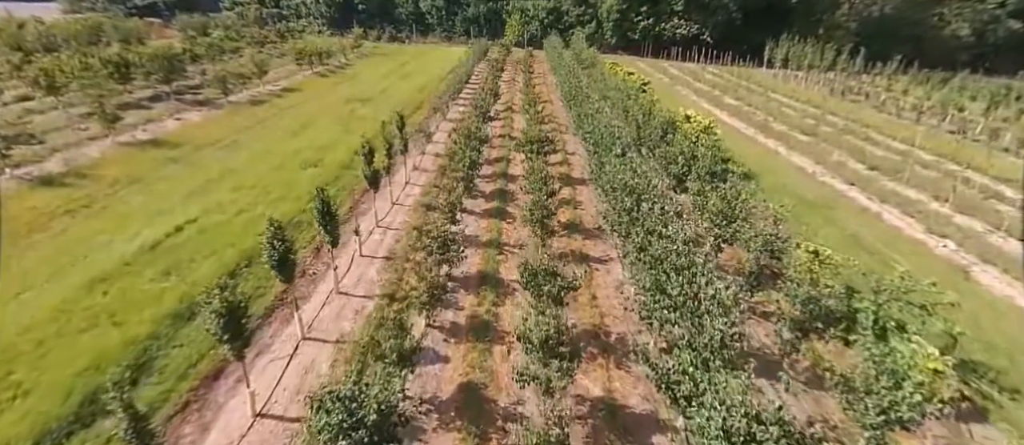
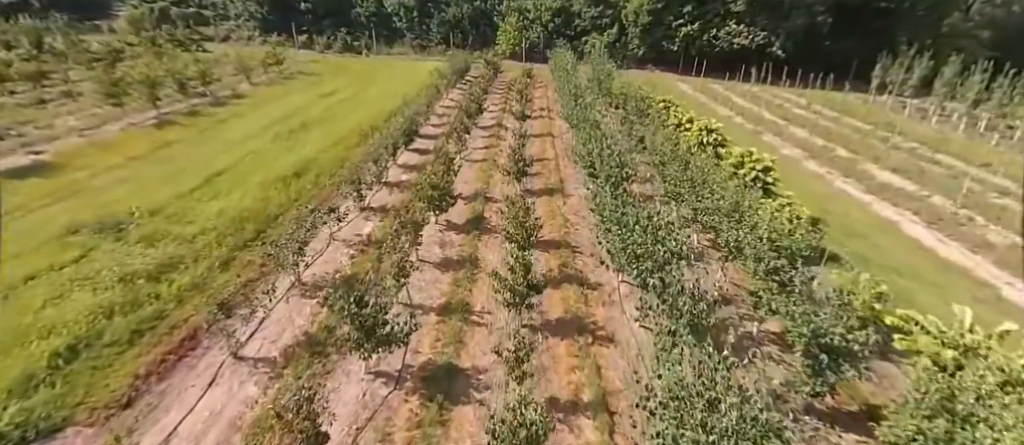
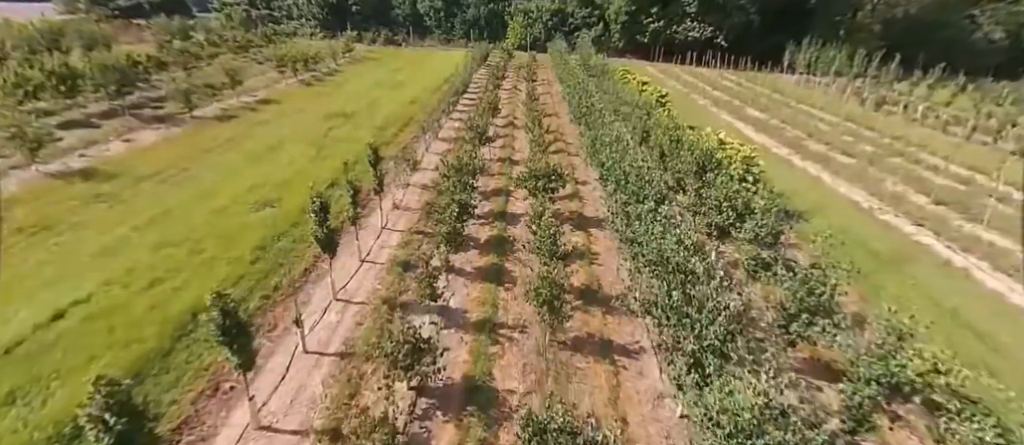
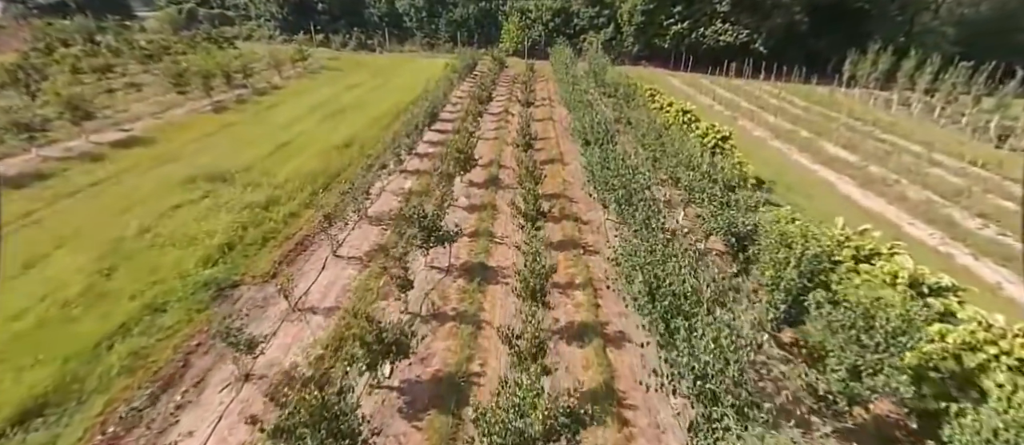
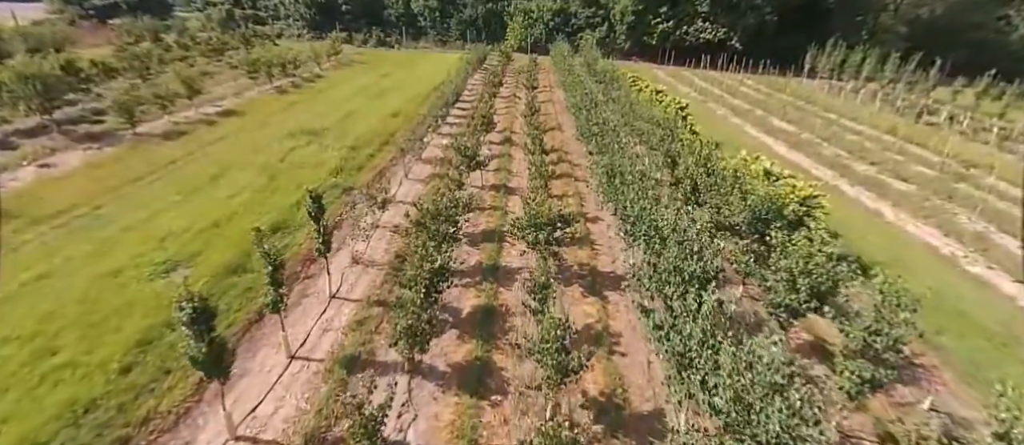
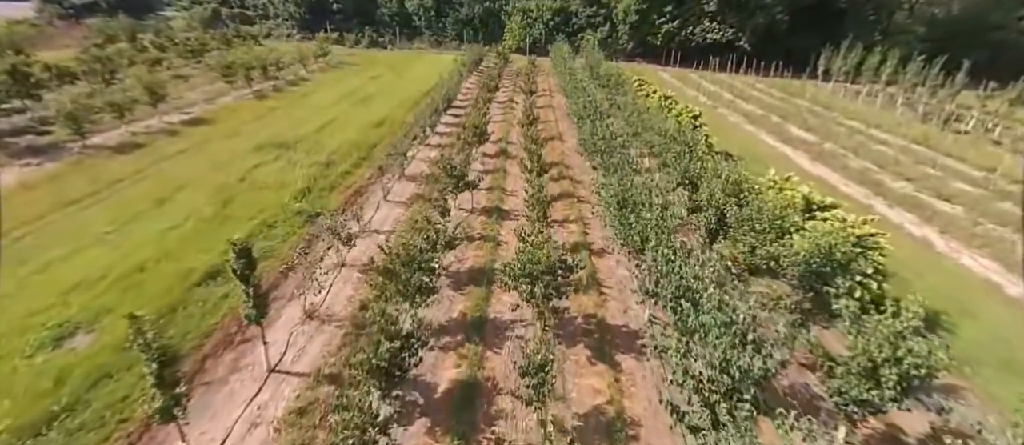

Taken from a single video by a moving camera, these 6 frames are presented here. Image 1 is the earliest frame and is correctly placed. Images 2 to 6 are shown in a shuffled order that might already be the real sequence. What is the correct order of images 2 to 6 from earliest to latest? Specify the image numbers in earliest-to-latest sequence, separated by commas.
3, 5, 6, 4, 2
